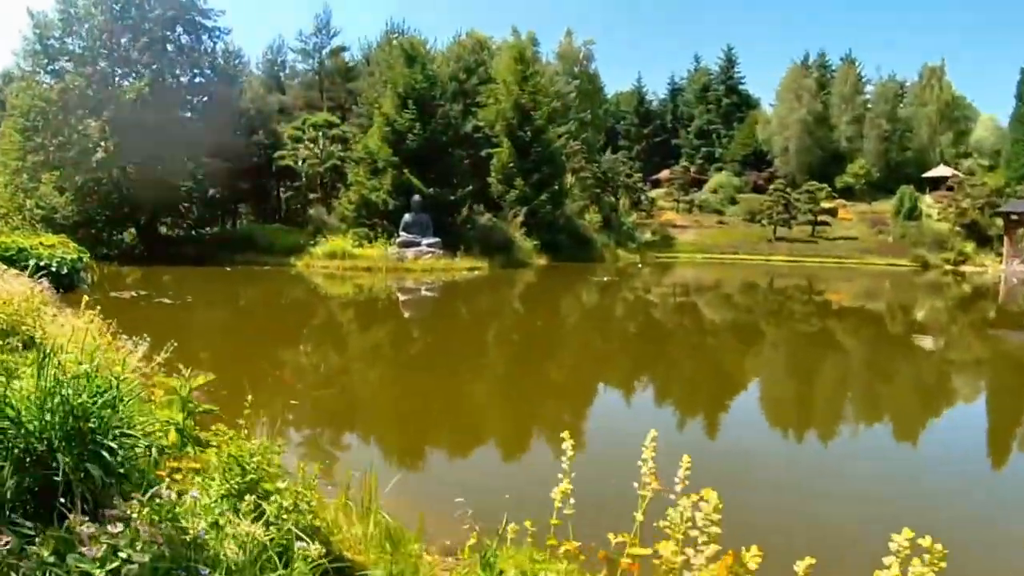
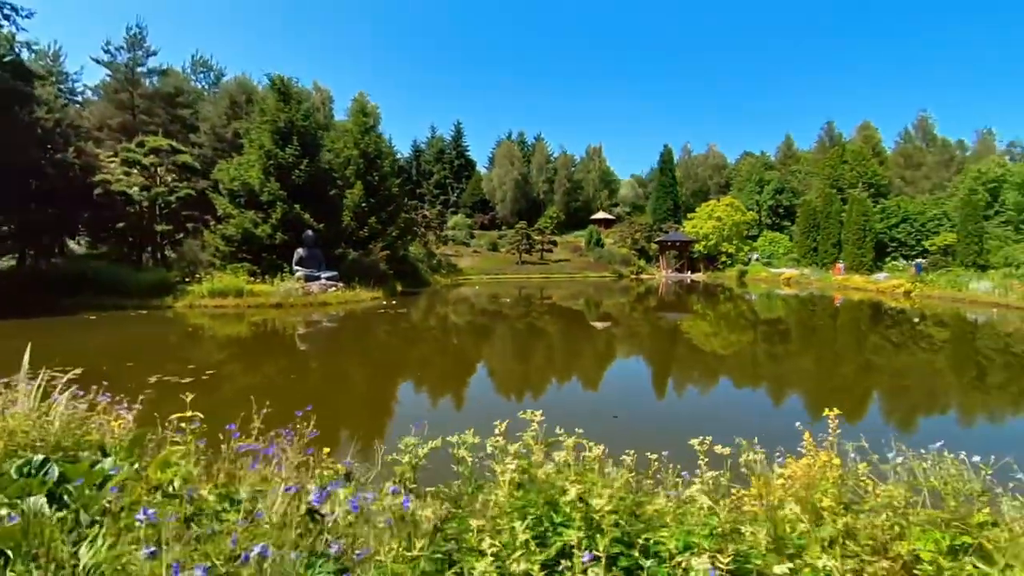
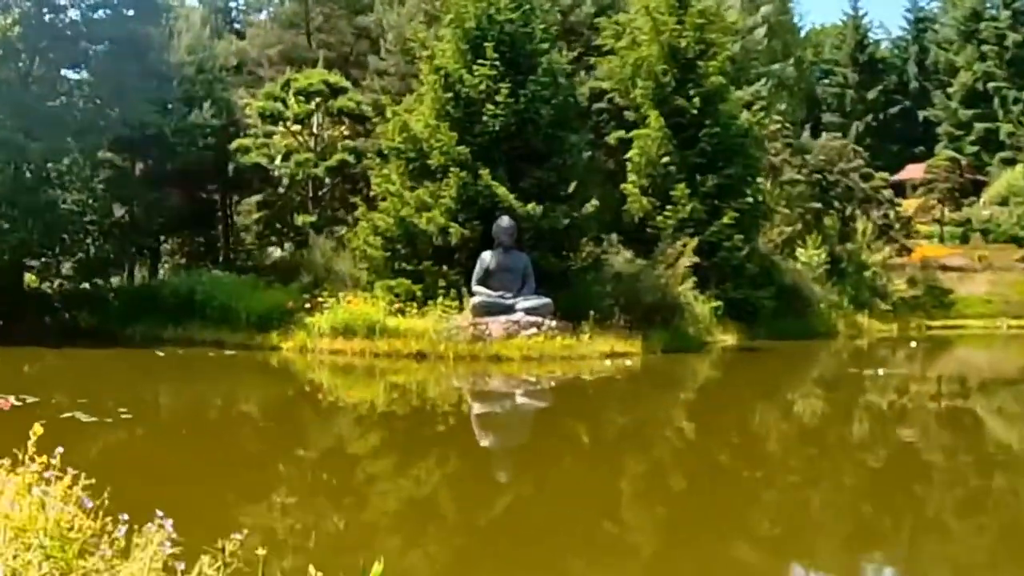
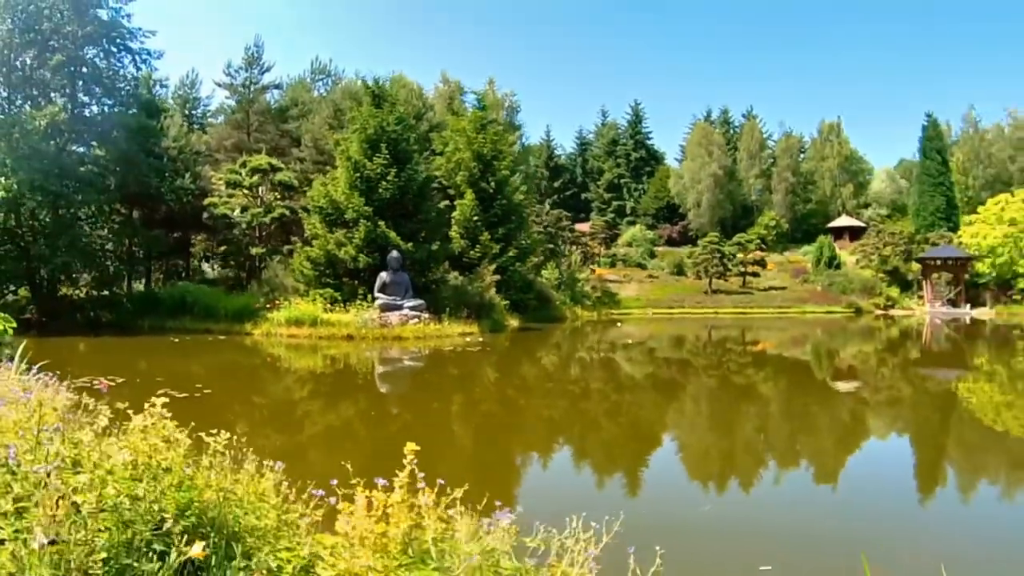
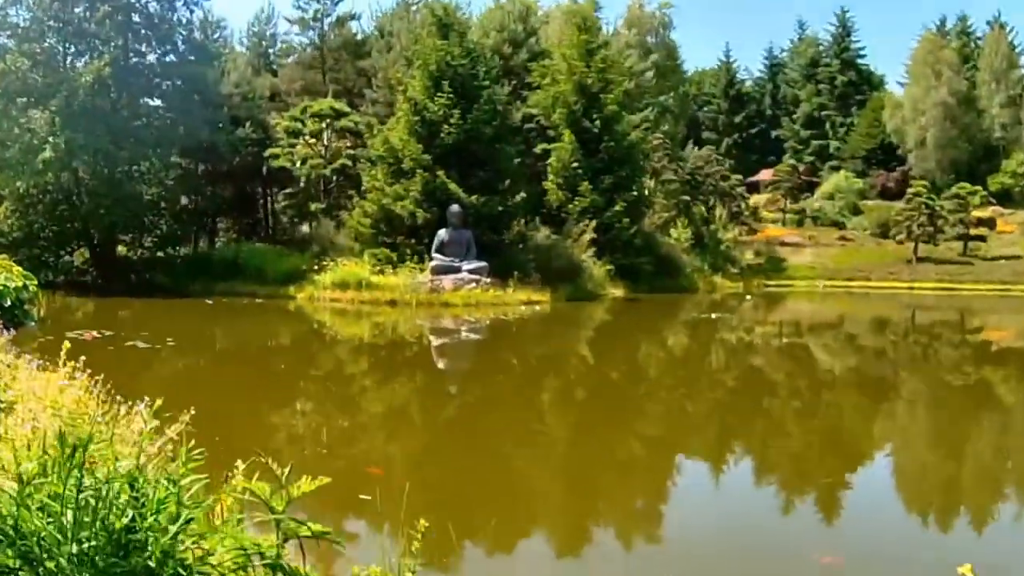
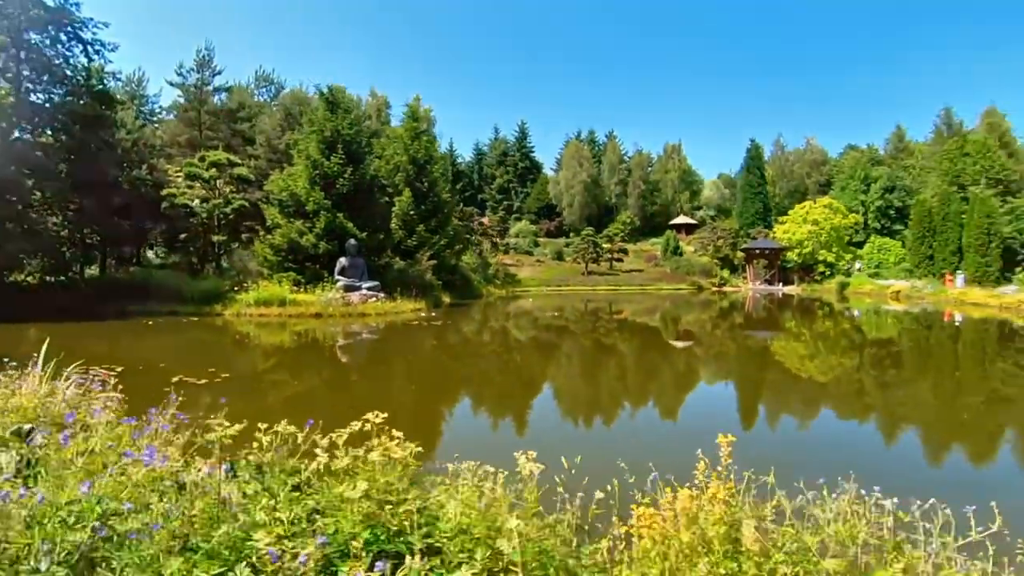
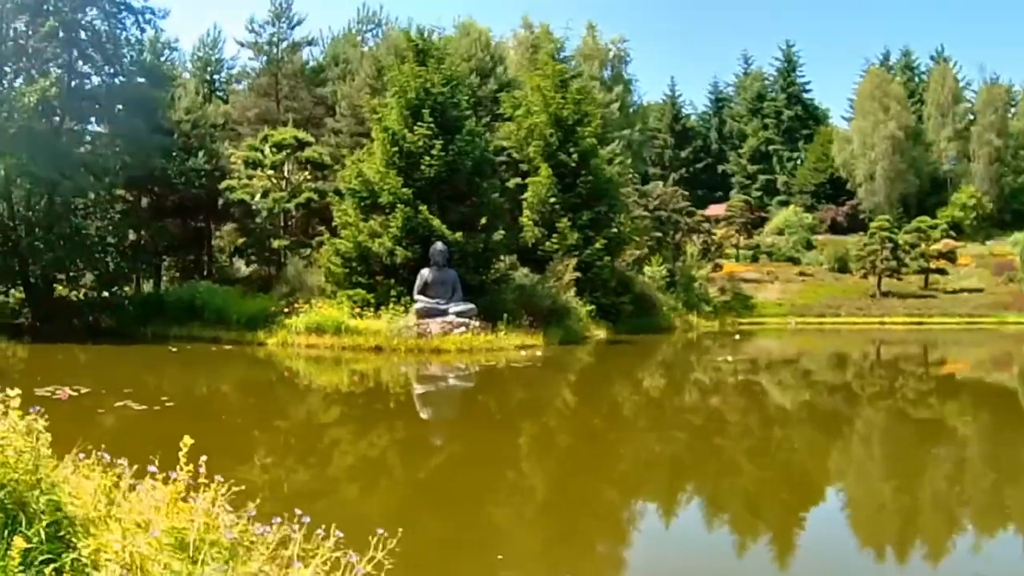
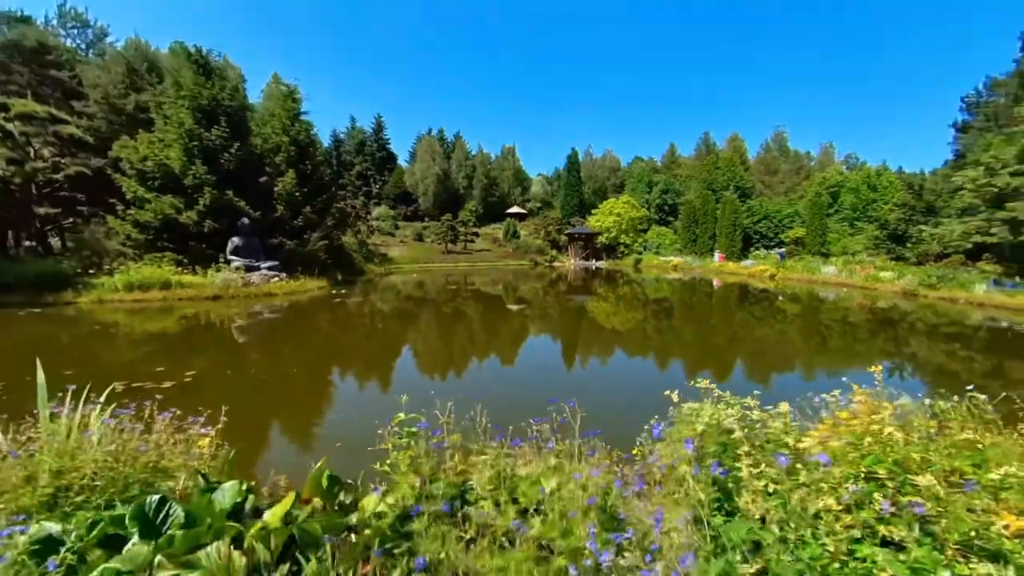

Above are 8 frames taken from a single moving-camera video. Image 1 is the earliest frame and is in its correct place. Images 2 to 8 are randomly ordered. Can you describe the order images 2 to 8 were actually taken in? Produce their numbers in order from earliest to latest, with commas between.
5, 3, 7, 4, 6, 2, 8
